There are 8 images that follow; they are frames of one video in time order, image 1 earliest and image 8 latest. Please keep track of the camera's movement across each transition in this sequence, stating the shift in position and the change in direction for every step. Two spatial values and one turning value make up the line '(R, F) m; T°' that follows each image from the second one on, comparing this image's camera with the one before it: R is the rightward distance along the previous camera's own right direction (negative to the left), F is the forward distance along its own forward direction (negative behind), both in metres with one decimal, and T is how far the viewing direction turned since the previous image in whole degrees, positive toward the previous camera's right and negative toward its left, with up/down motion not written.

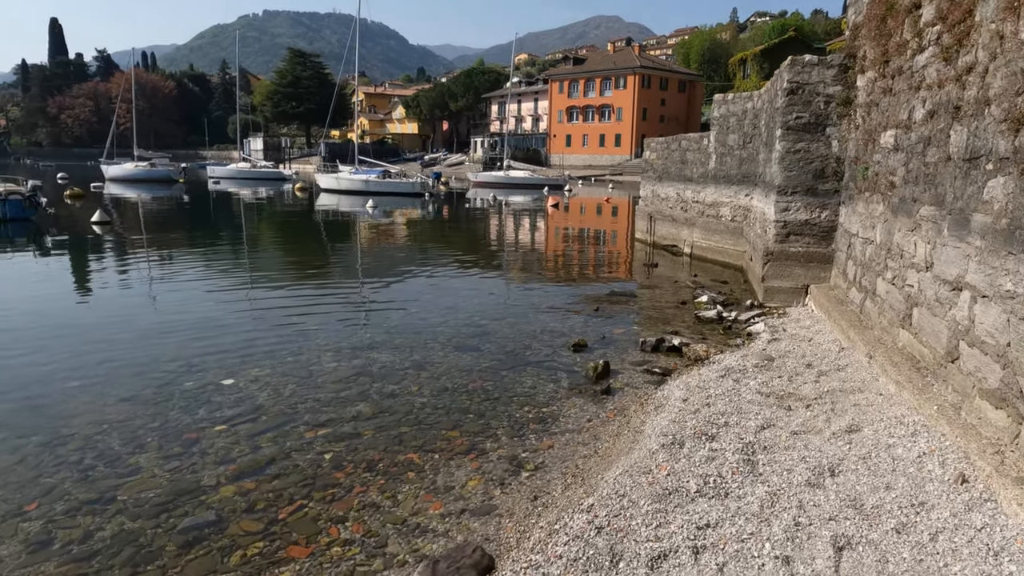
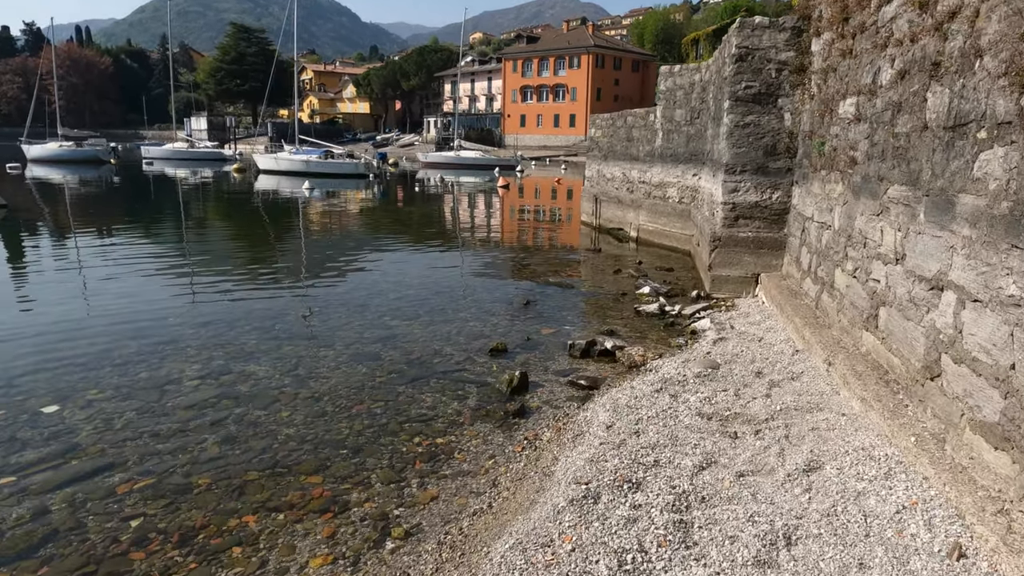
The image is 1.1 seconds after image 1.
(+0.8, +1.7) m; +4°
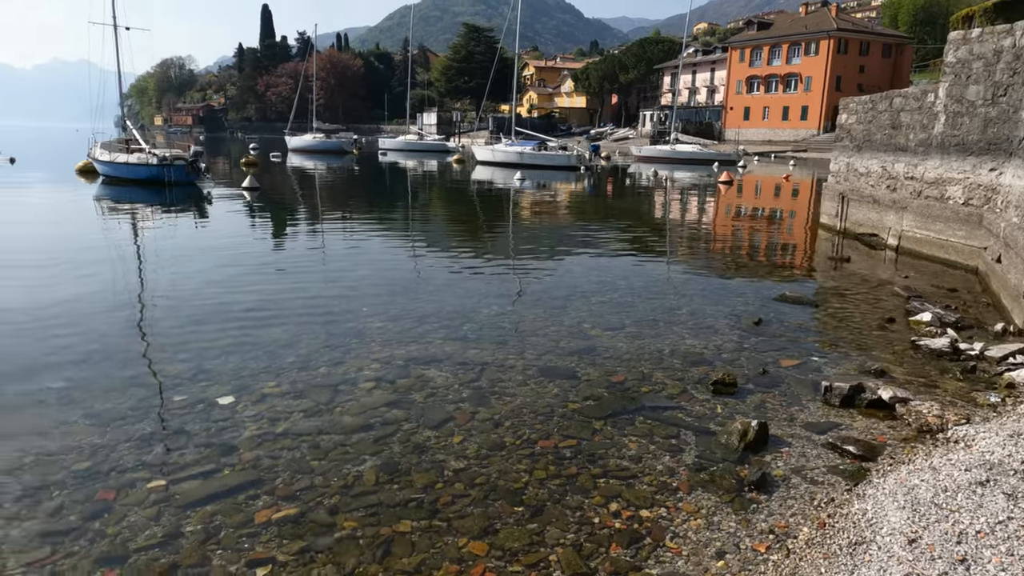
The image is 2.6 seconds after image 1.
(-0.3, +1.8) m; -17°
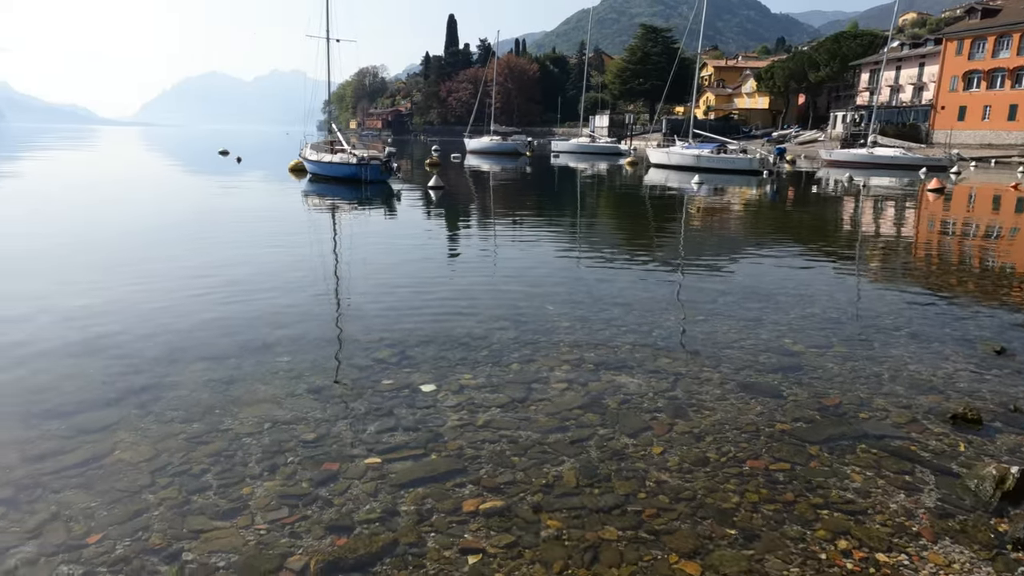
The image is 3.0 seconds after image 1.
(-0.4, +0.1) m; -14°
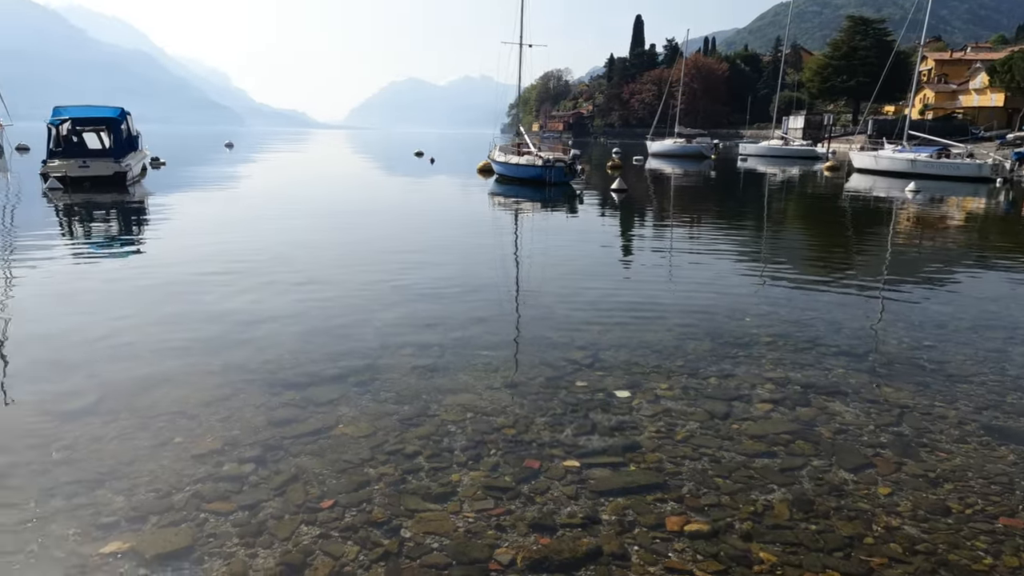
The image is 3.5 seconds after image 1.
(-0.3, 0.0) m; -15°
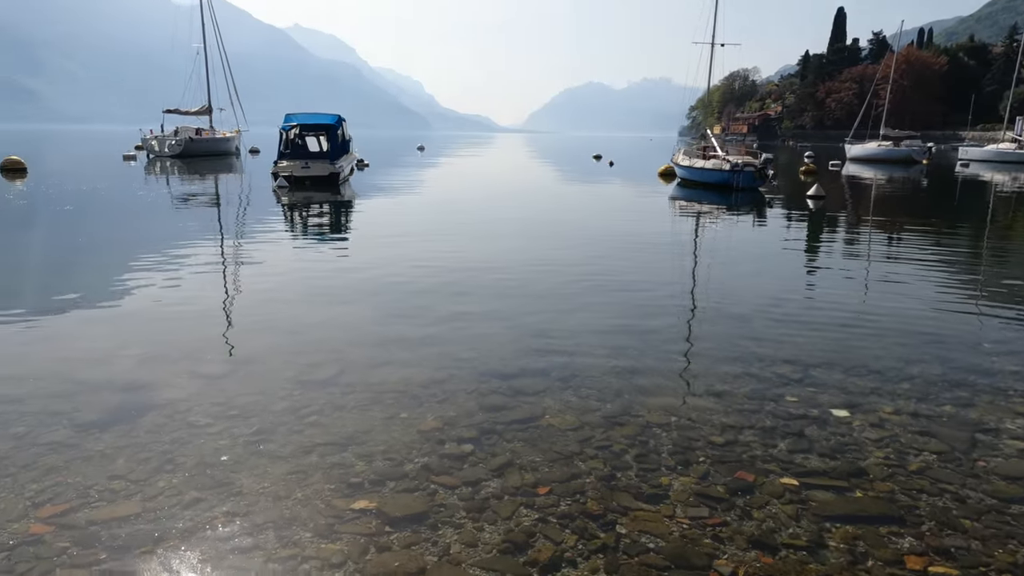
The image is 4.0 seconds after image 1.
(-0.4, -0.1) m; -14°
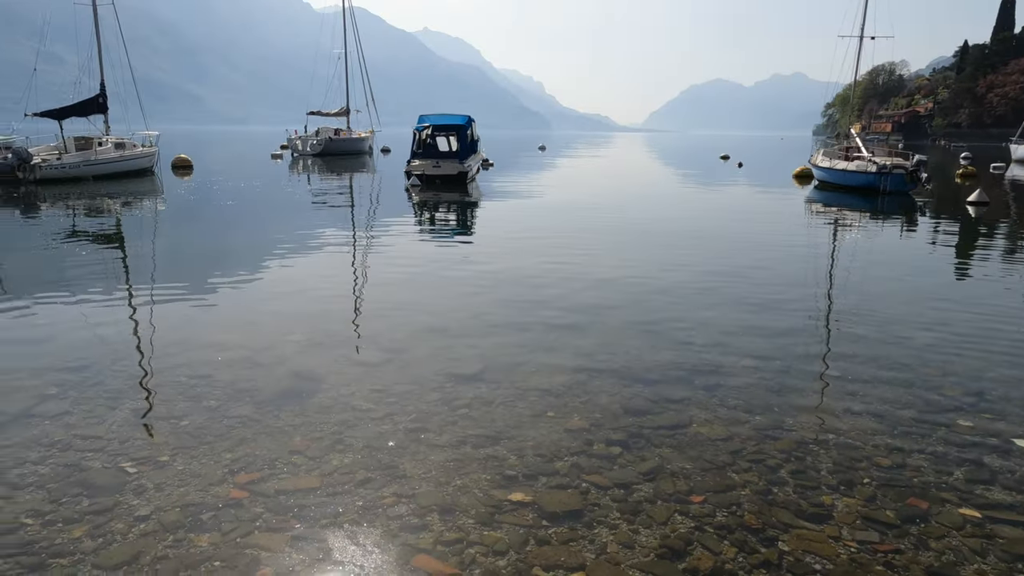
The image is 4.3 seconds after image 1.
(-0.4, -0.1) m; -10°
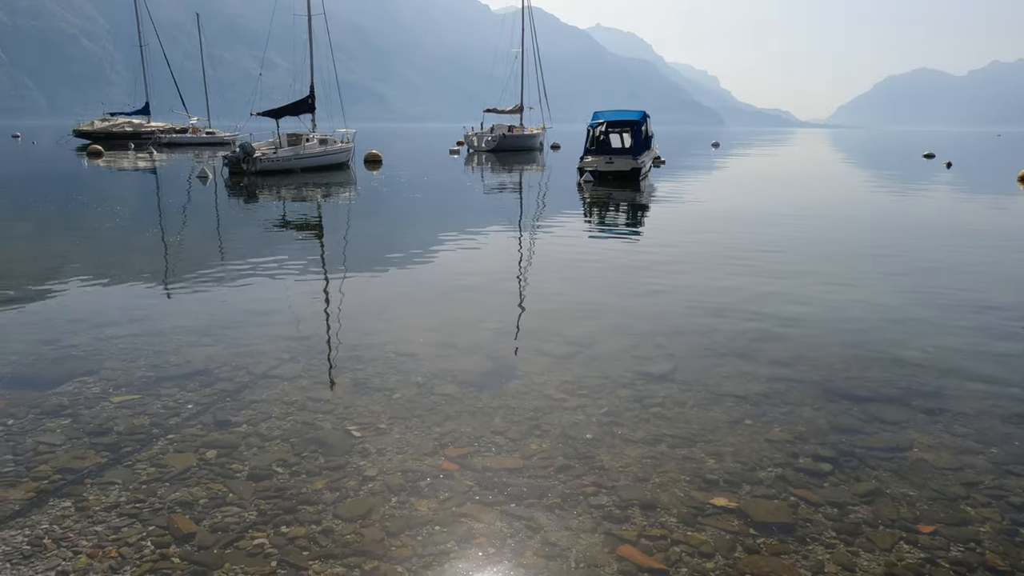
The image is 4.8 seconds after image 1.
(-0.4, -0.1) m; -14°
